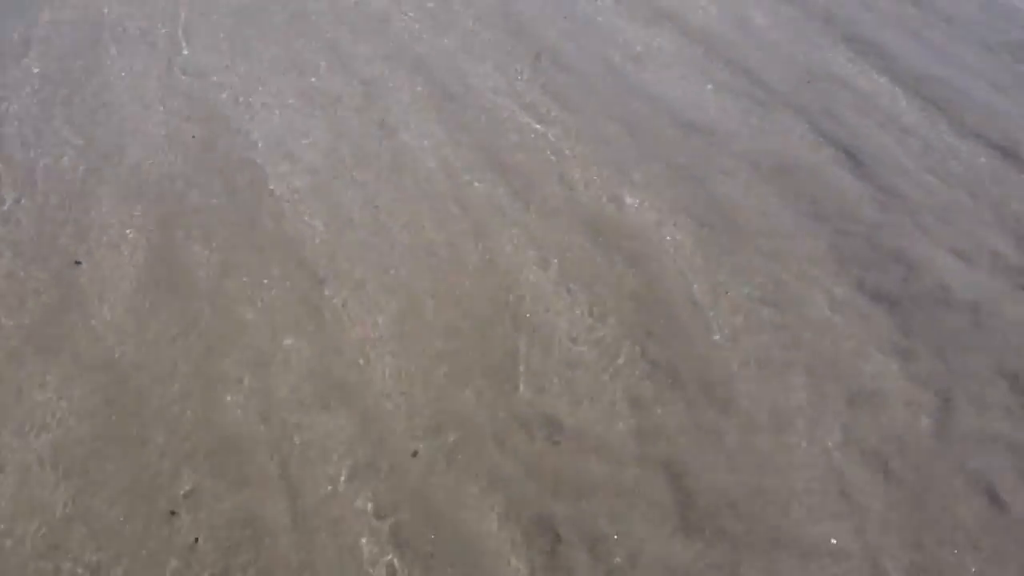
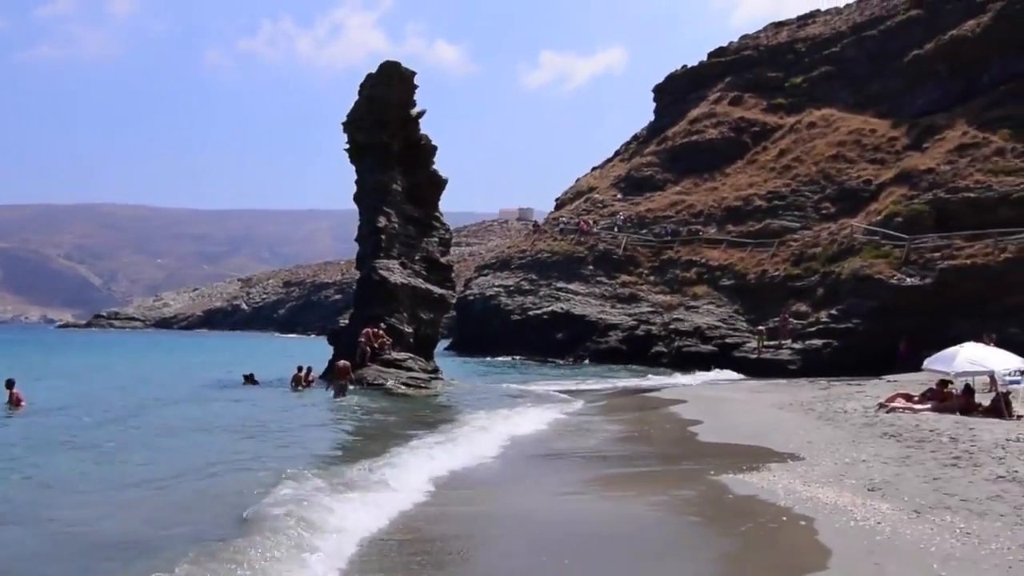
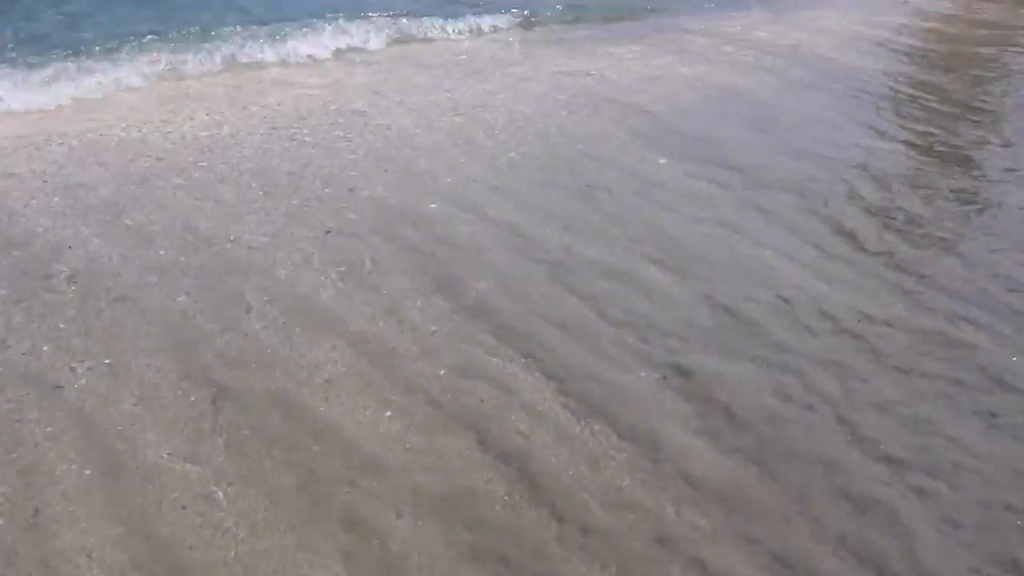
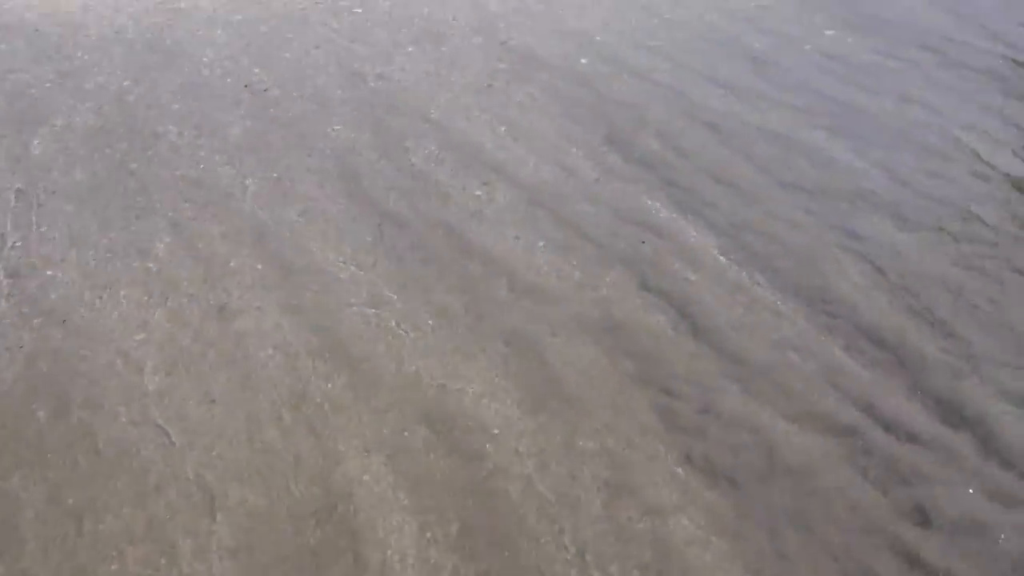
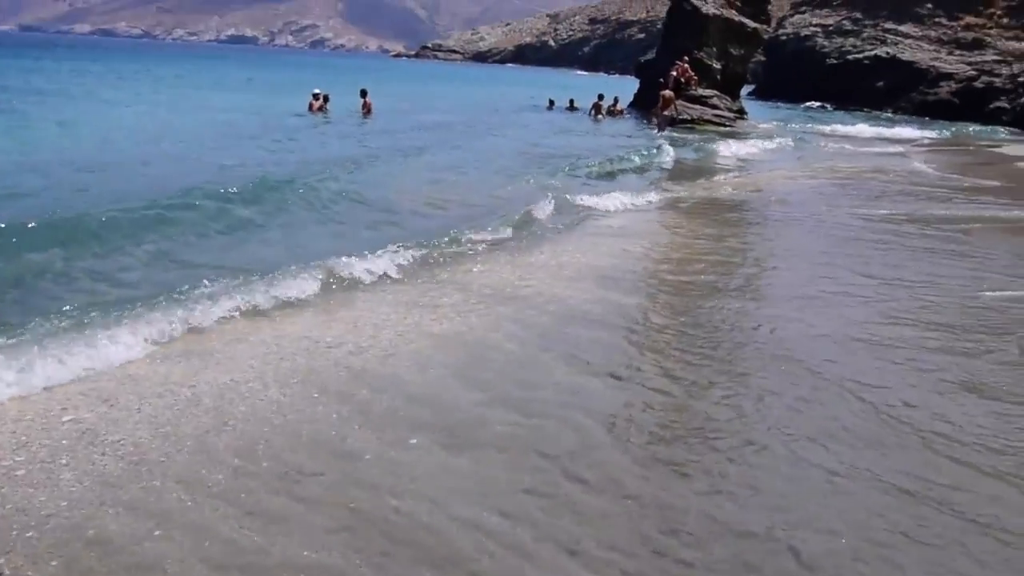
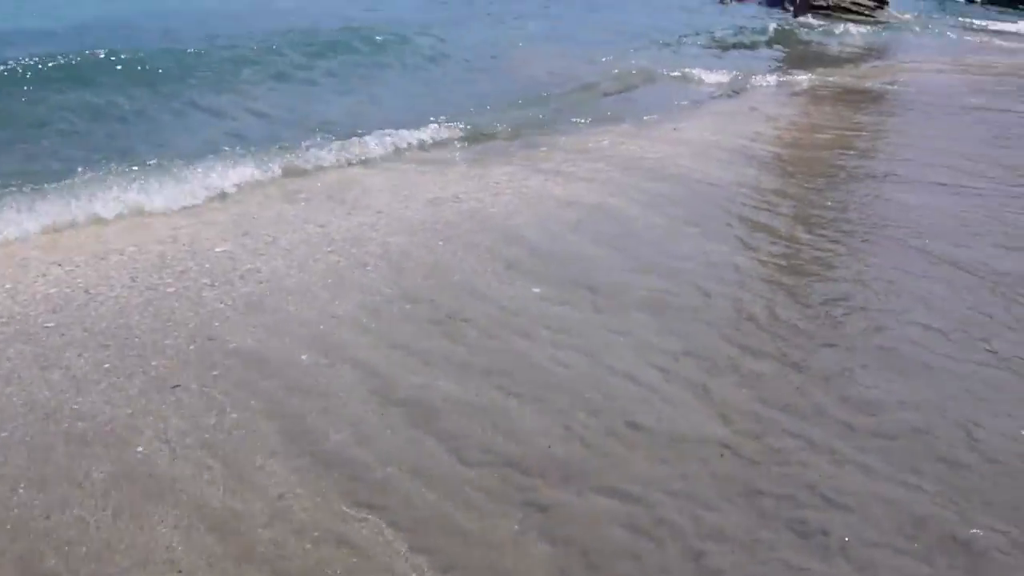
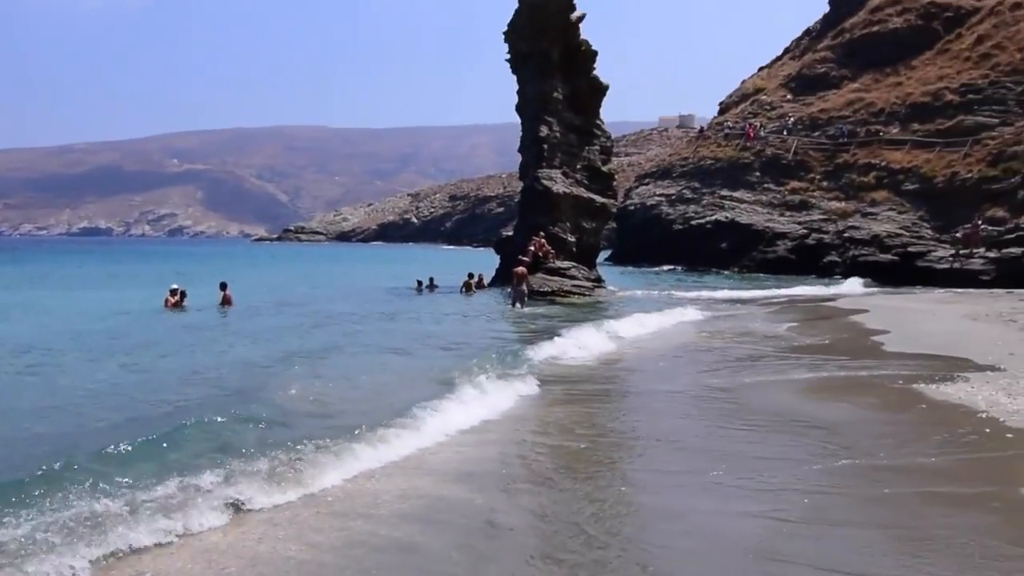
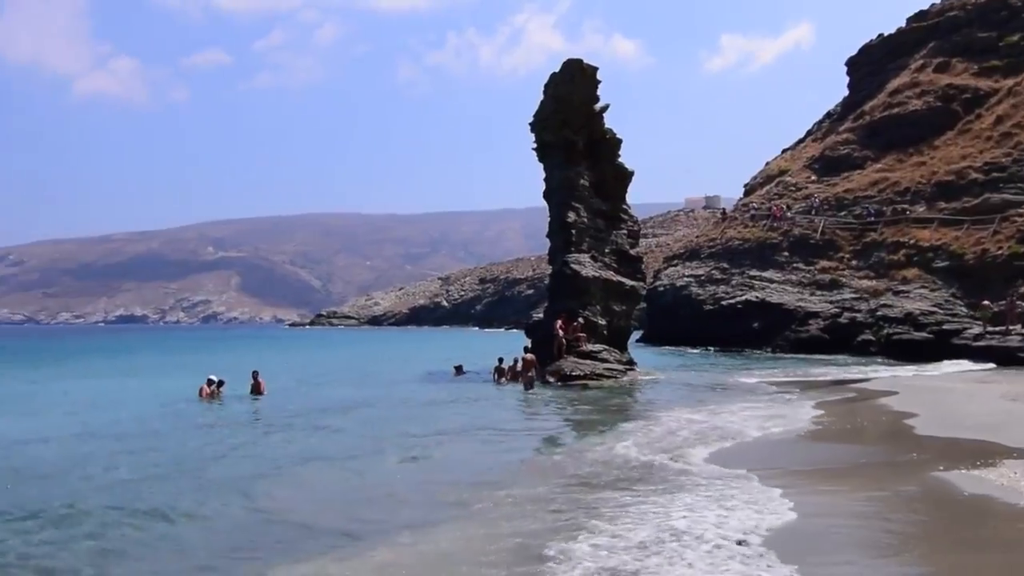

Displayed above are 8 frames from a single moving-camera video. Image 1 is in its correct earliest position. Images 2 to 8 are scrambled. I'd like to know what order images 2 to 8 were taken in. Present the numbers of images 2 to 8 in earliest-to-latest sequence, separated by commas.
4, 3, 6, 5, 7, 2, 8
